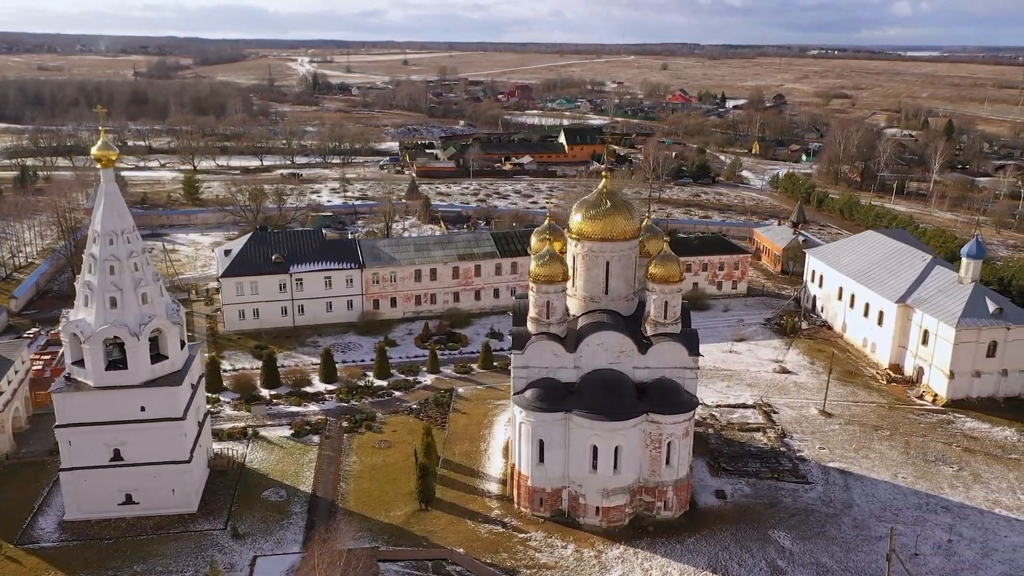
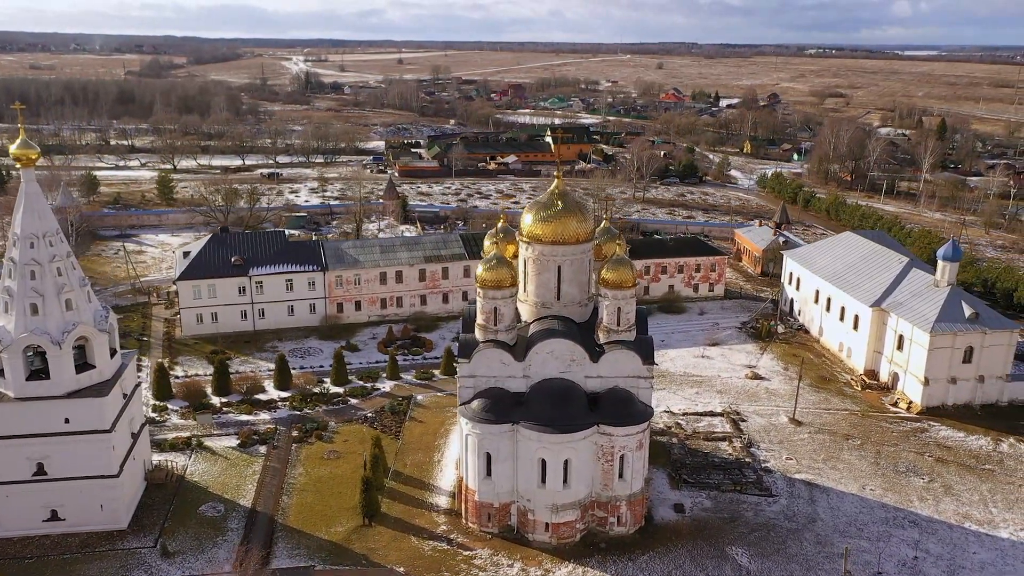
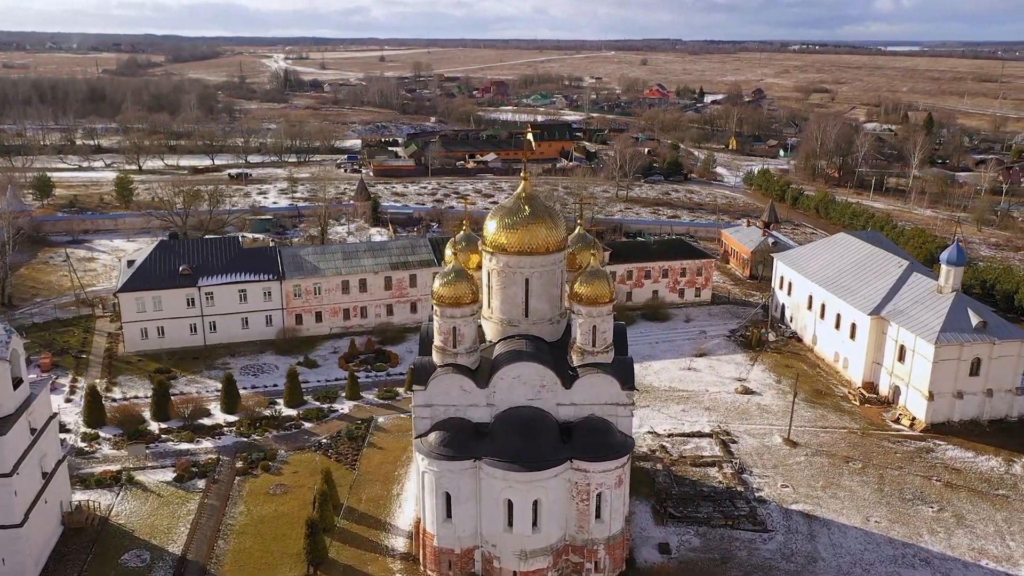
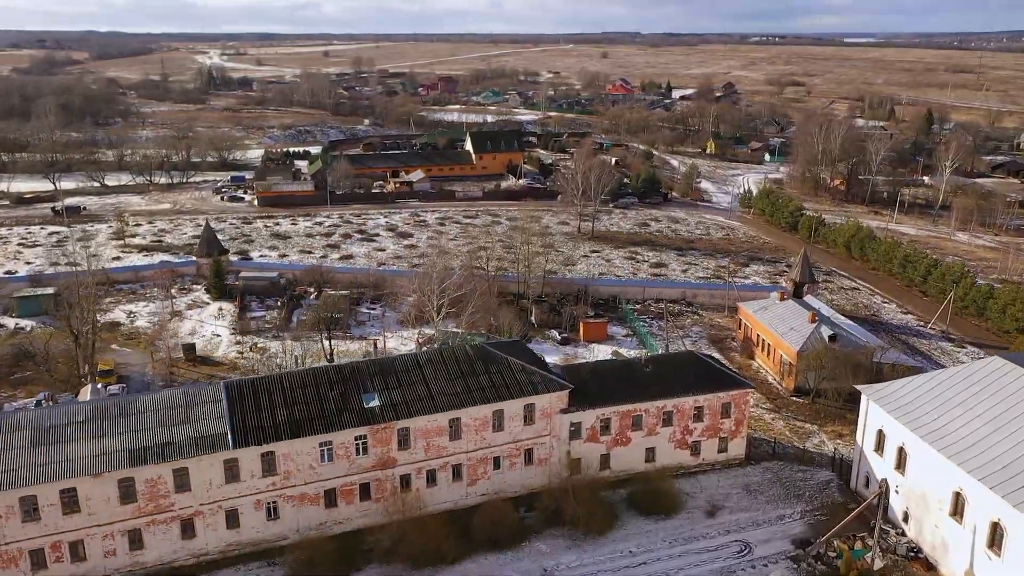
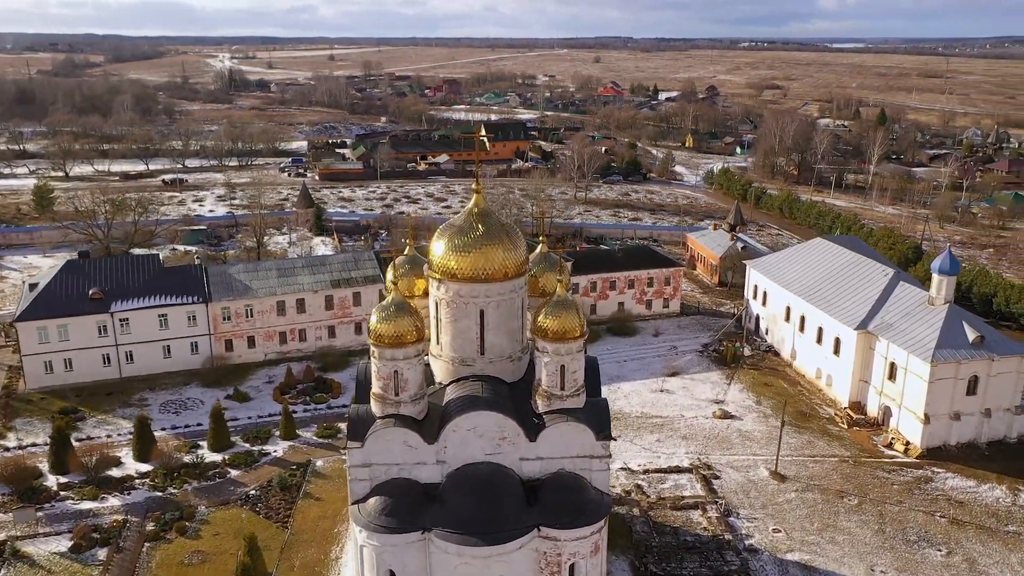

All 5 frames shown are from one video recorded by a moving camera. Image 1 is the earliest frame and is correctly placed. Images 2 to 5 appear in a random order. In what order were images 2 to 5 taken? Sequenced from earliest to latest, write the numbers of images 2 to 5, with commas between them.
2, 3, 5, 4
